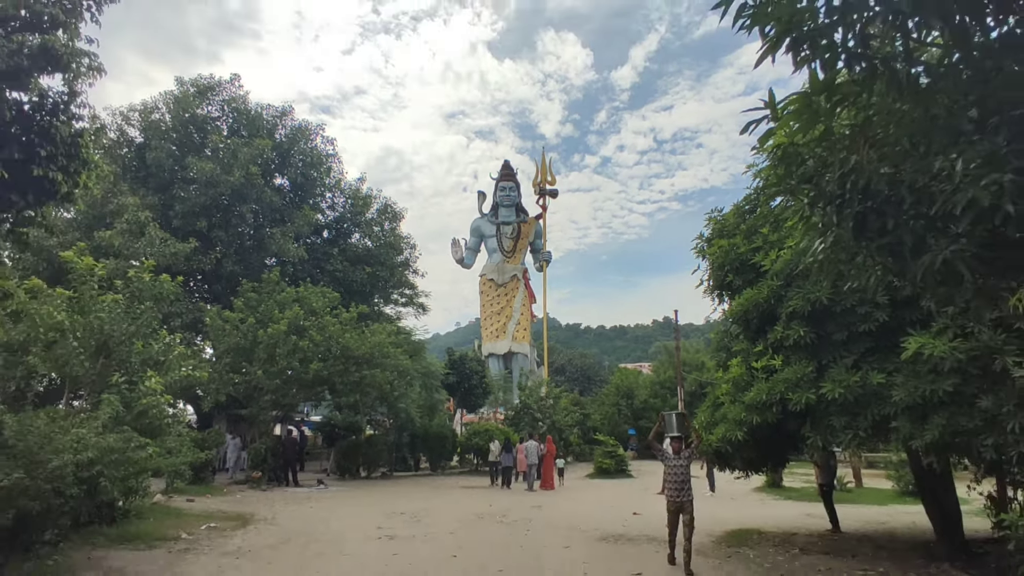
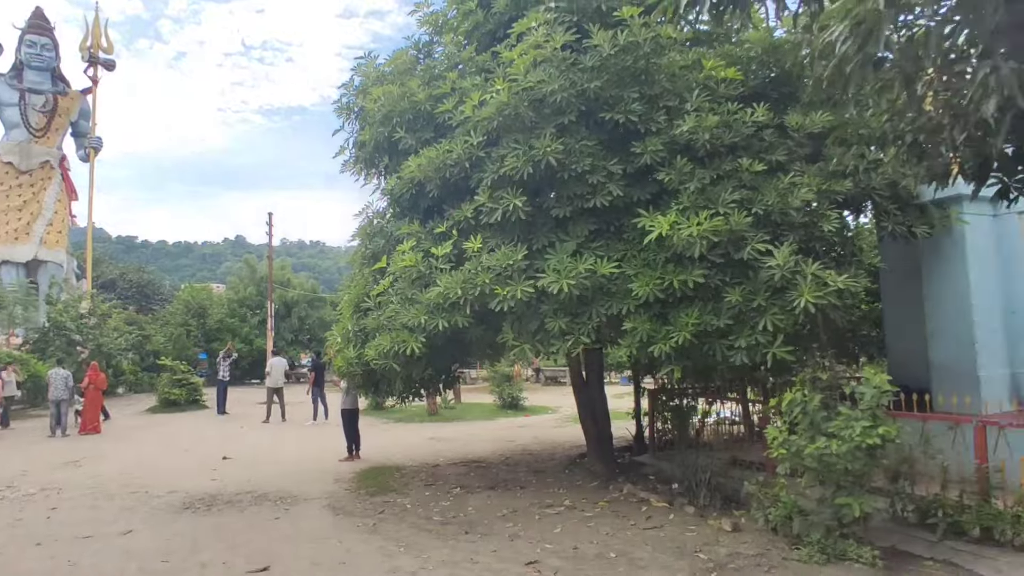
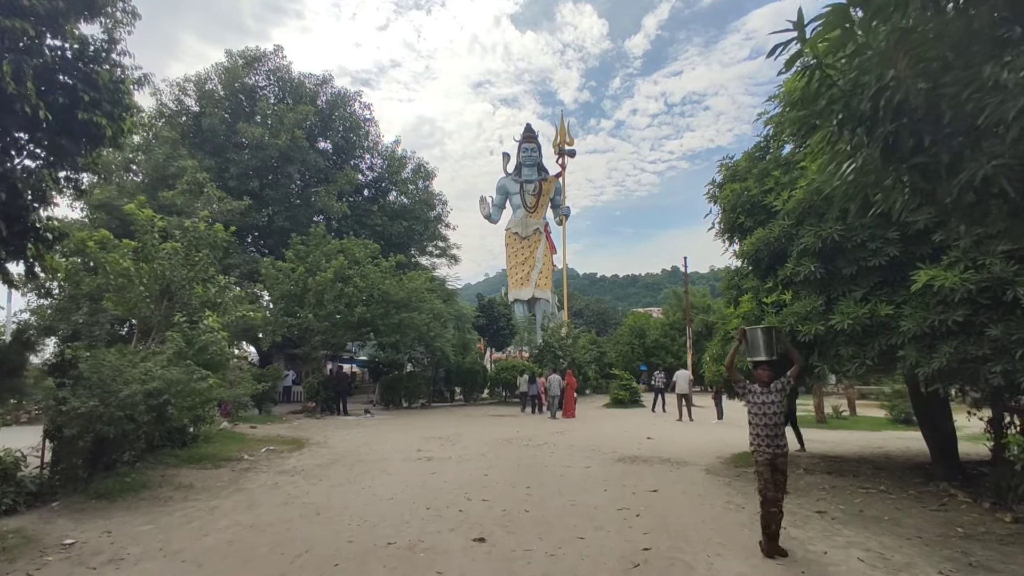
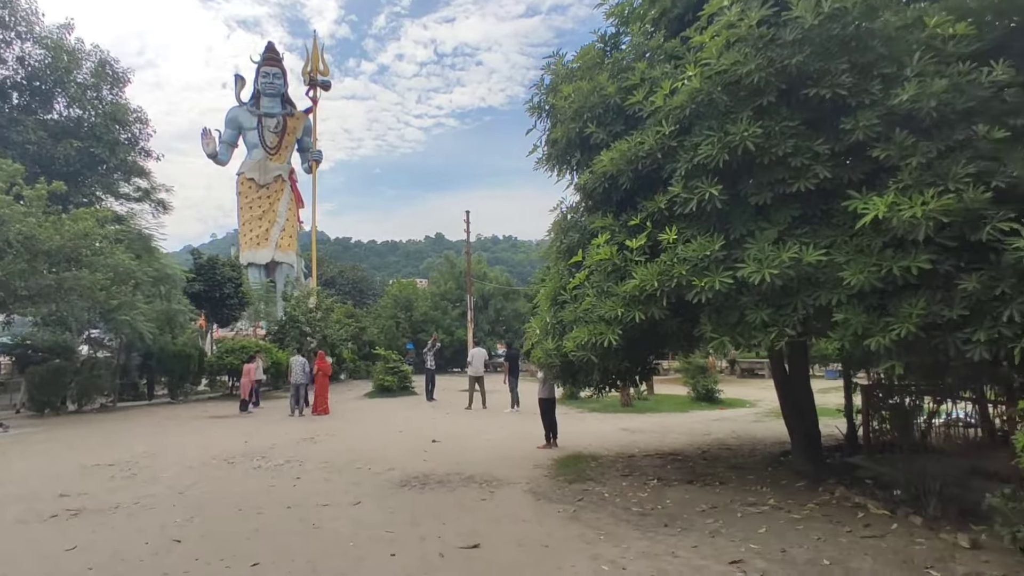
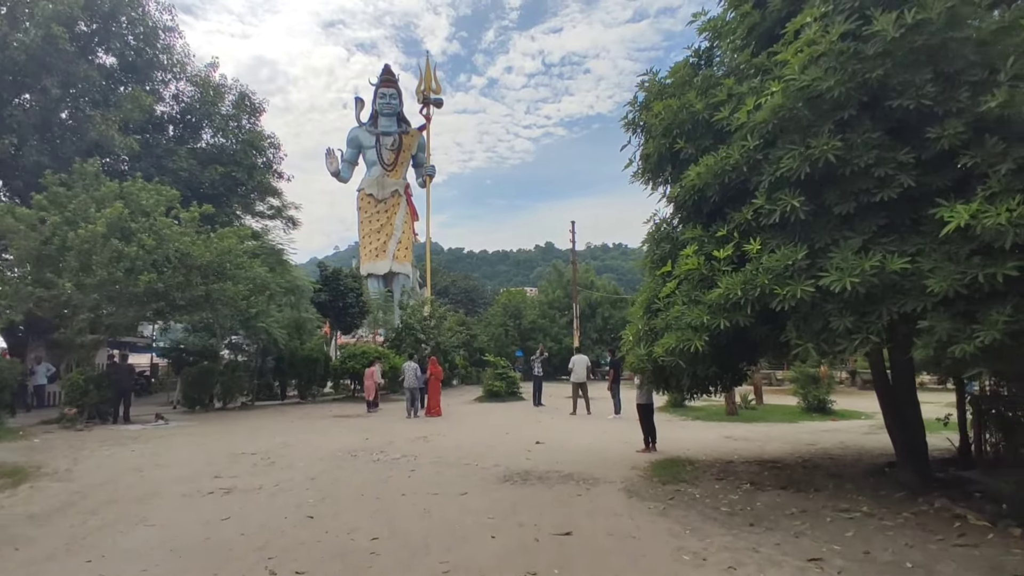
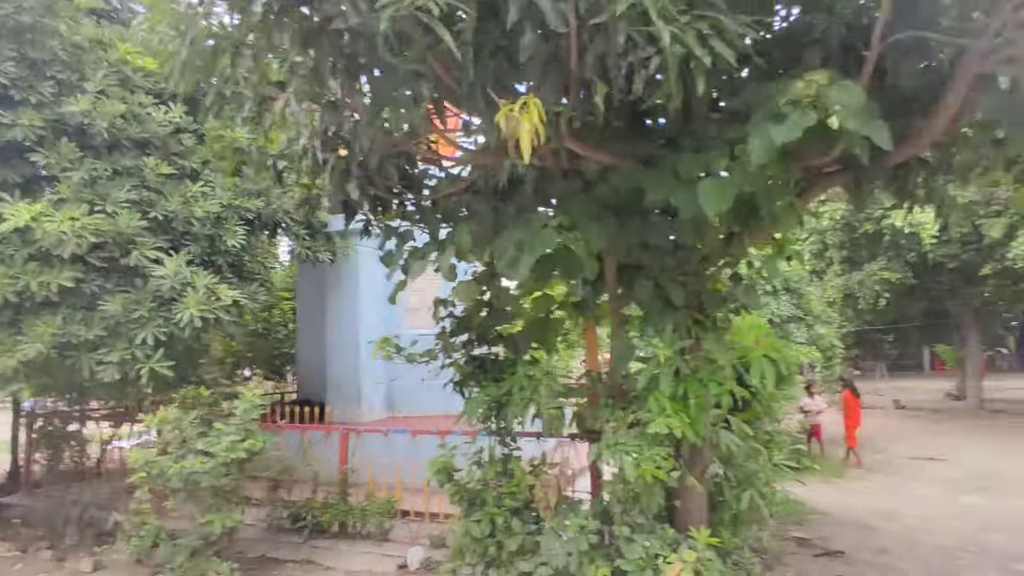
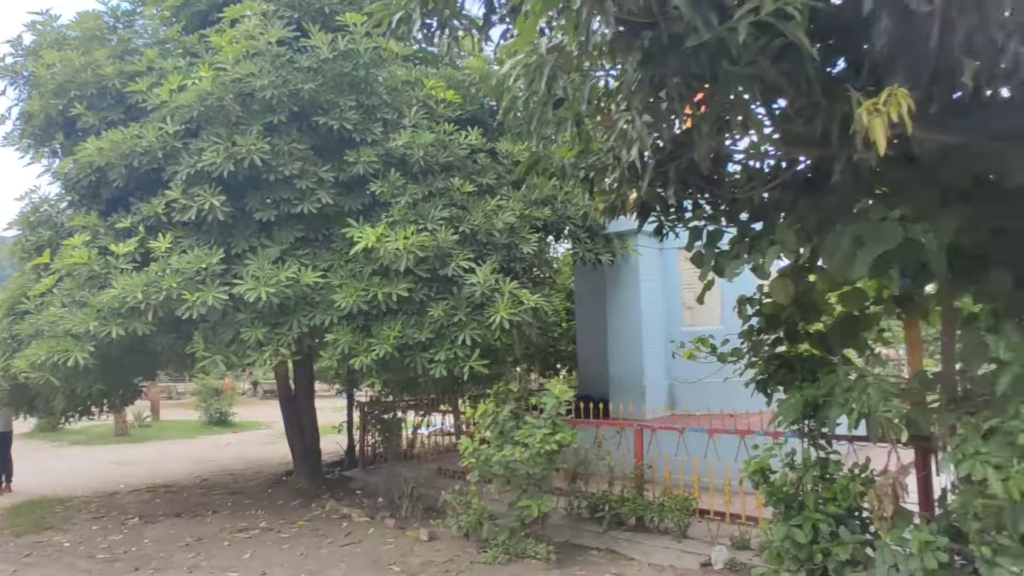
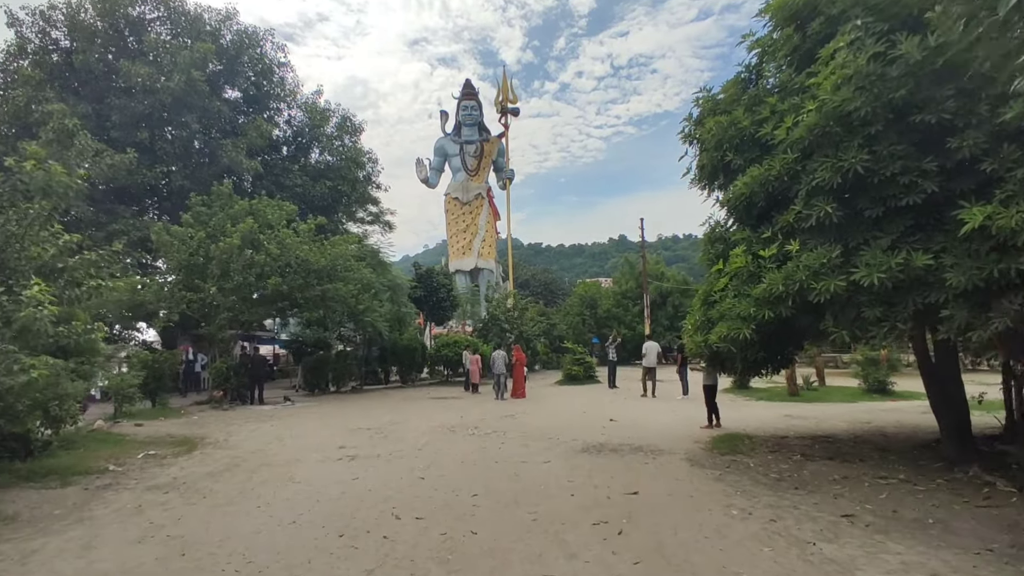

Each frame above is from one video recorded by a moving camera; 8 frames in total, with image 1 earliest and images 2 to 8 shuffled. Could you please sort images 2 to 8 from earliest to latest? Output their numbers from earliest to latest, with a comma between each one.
3, 8, 5, 4, 2, 7, 6
